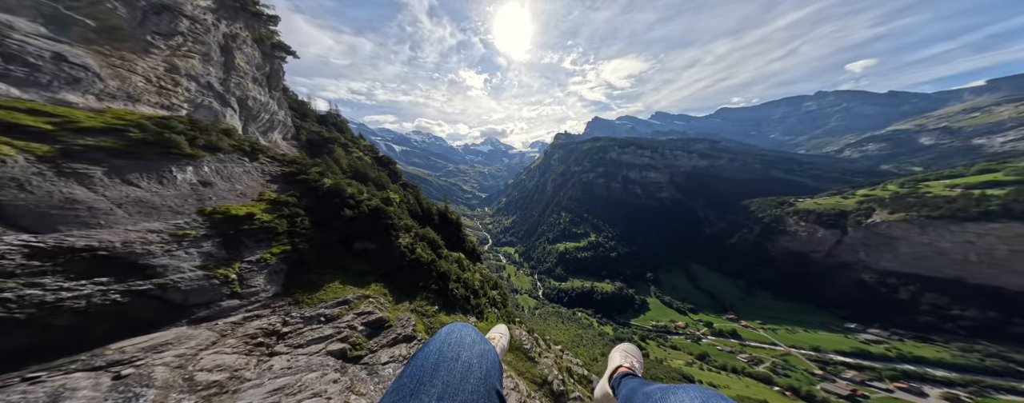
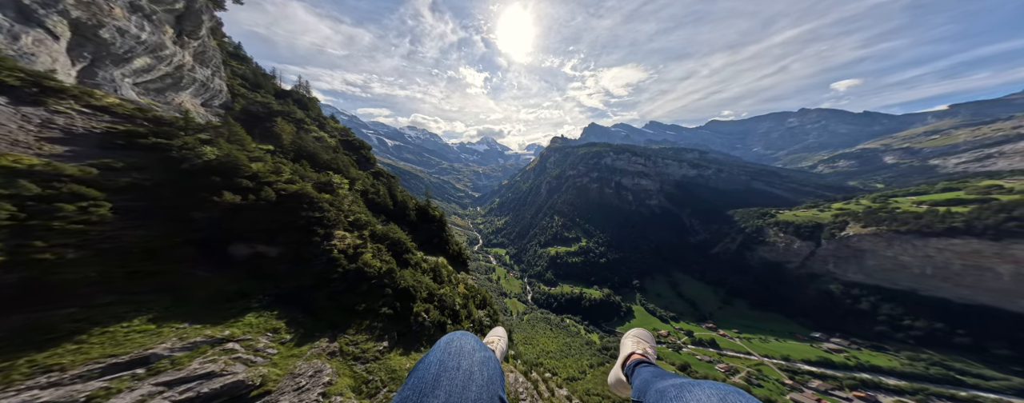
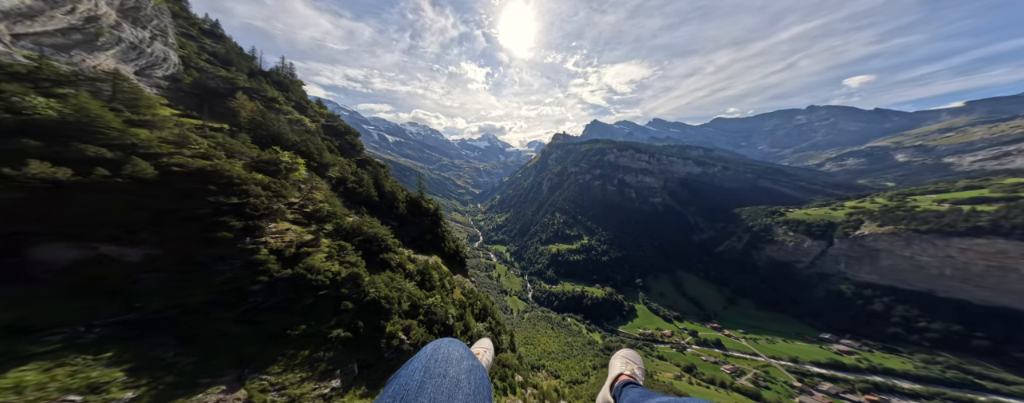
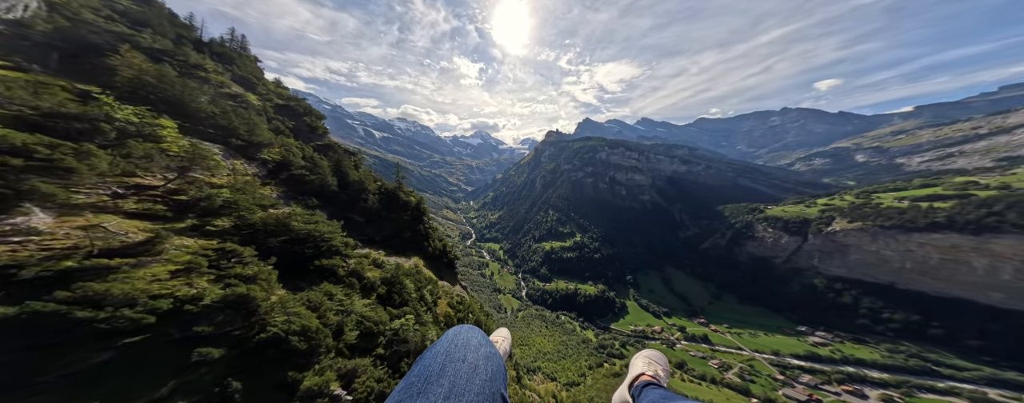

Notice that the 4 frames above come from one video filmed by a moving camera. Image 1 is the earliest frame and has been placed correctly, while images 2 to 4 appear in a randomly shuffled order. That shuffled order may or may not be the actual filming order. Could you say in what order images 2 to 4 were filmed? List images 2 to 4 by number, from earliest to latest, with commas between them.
2, 3, 4
